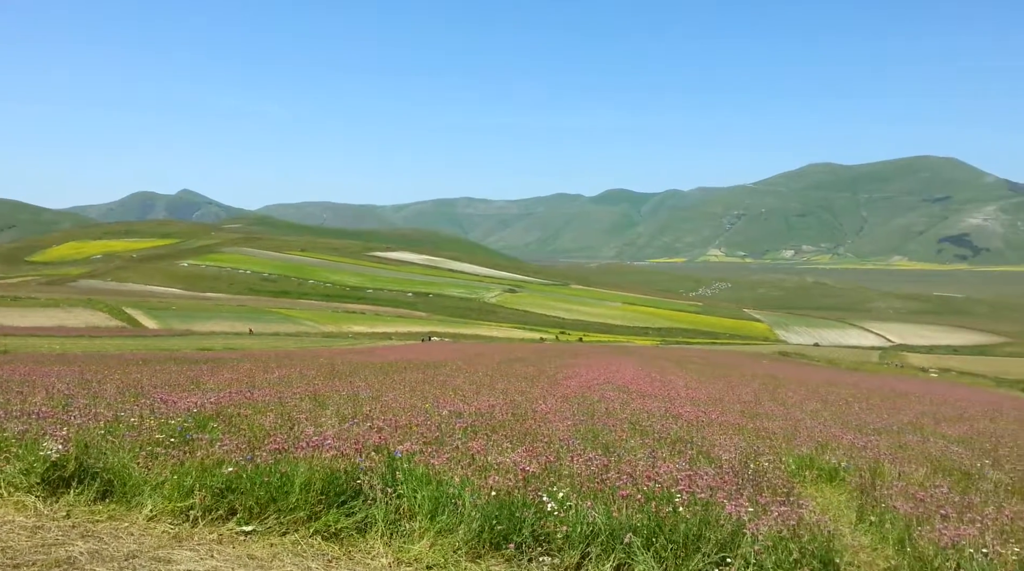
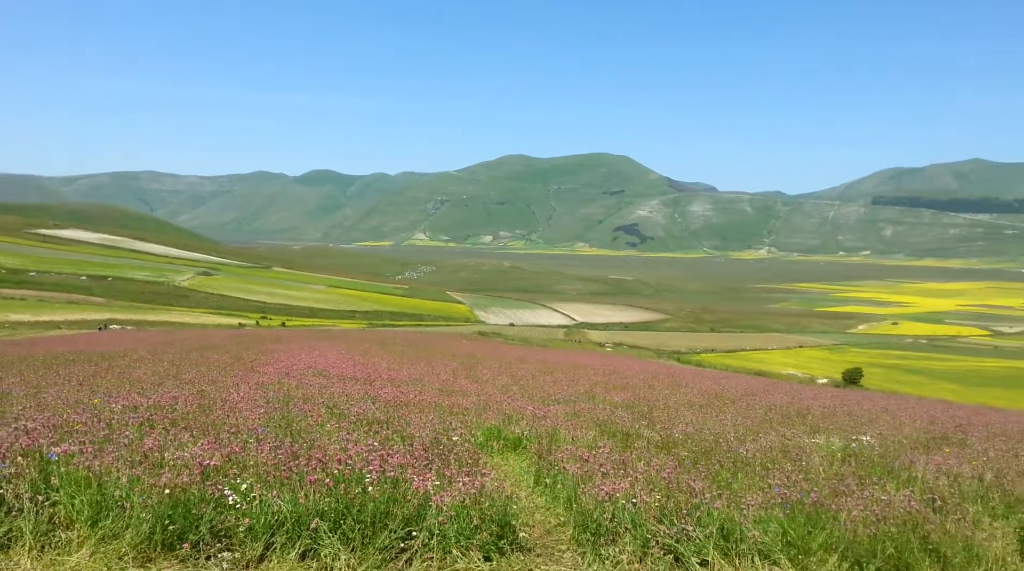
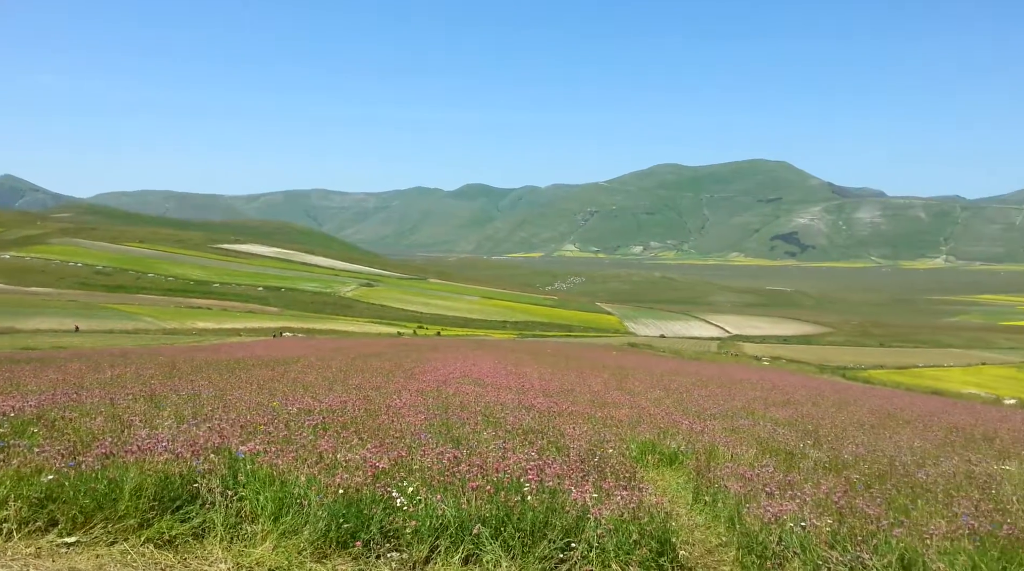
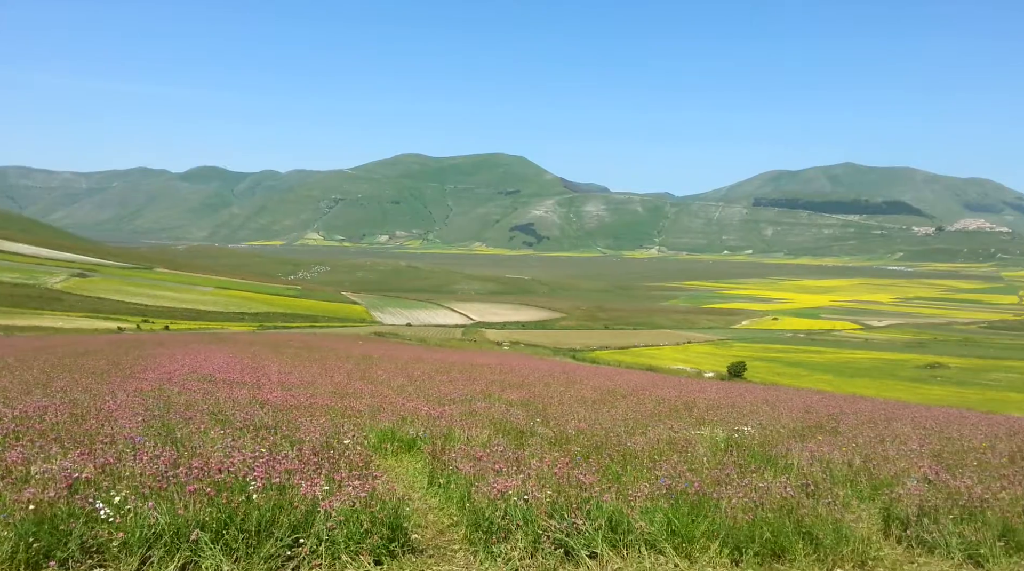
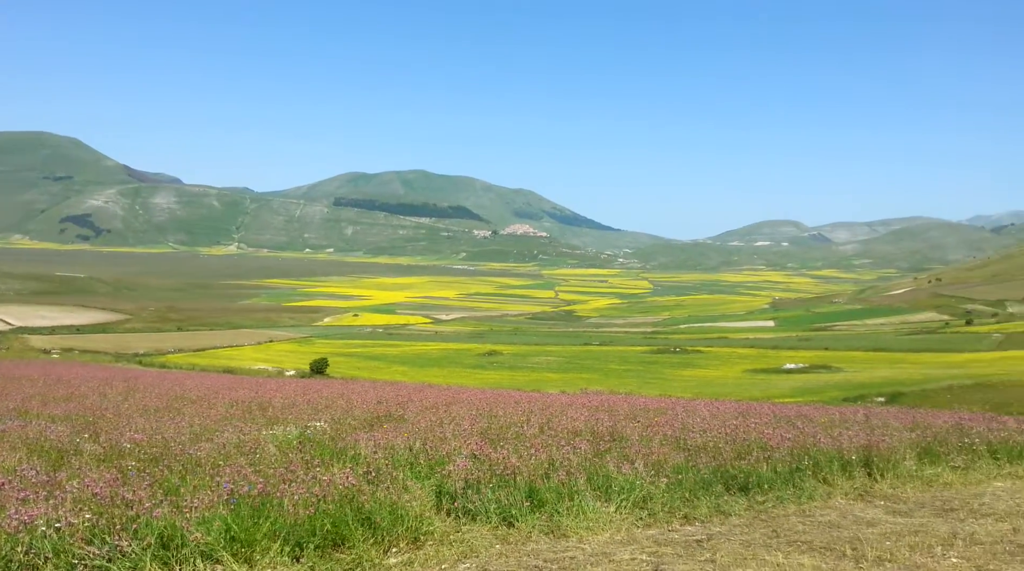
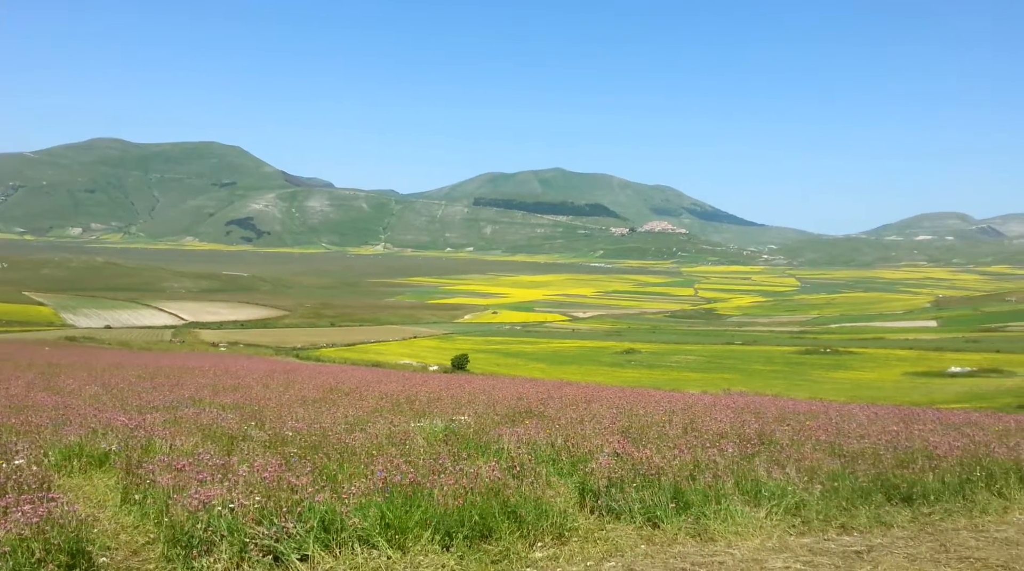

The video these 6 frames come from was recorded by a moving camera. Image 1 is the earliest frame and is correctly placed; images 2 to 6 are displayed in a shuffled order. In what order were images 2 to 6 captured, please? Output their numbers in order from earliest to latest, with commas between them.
3, 2, 4, 6, 5
